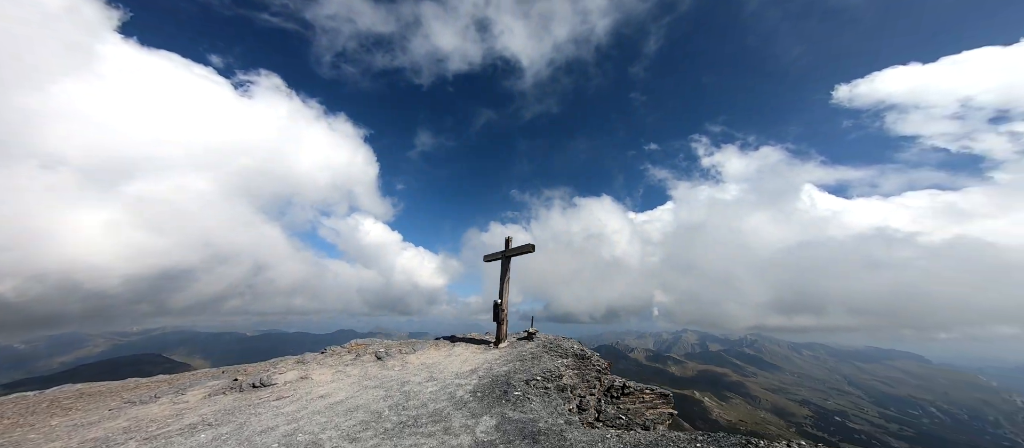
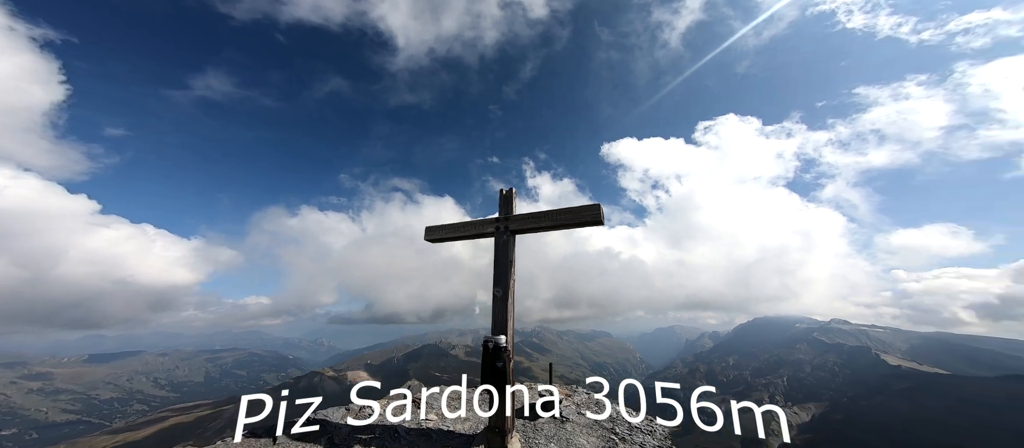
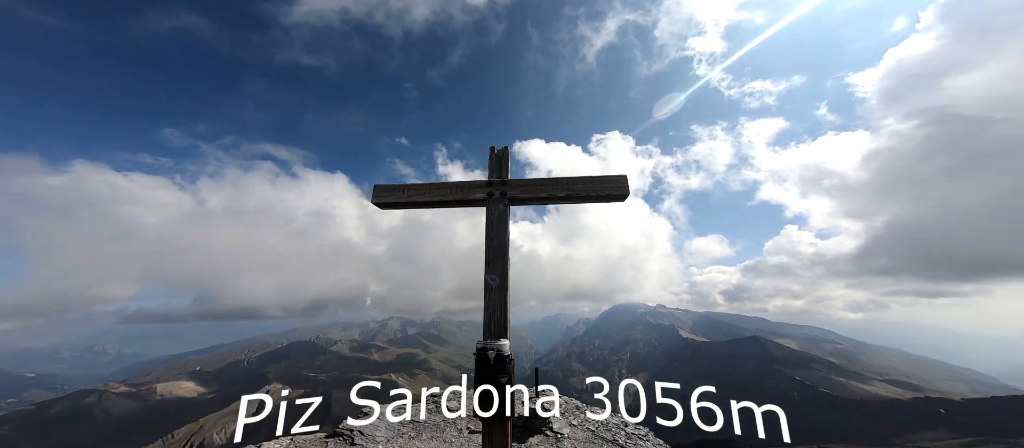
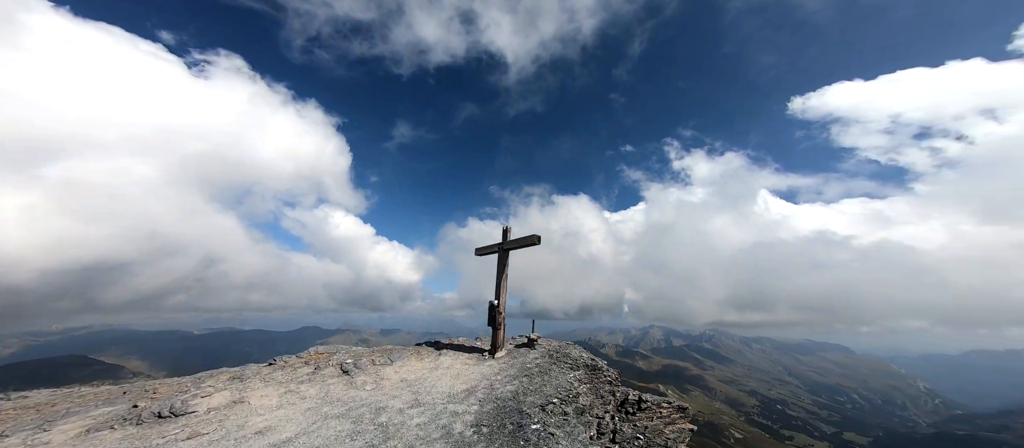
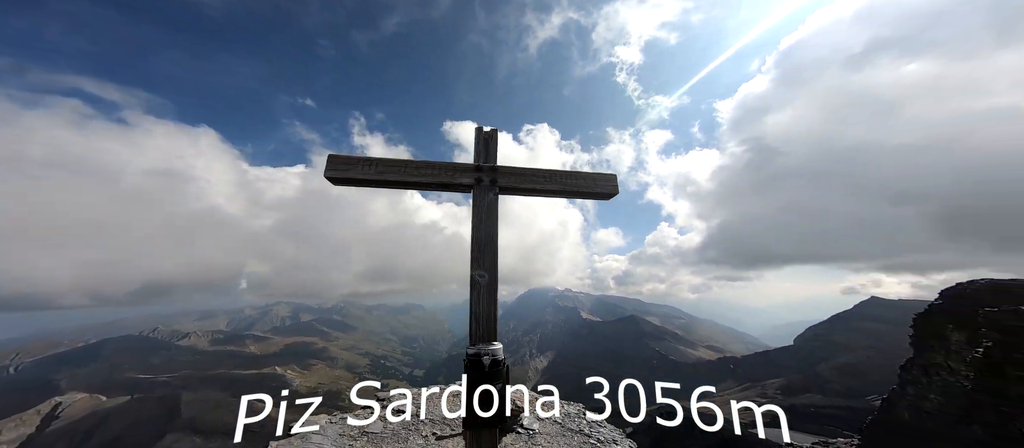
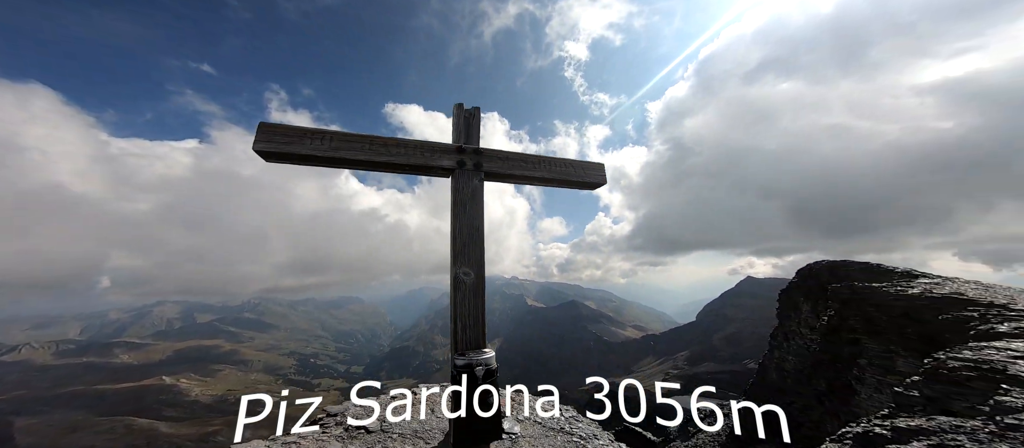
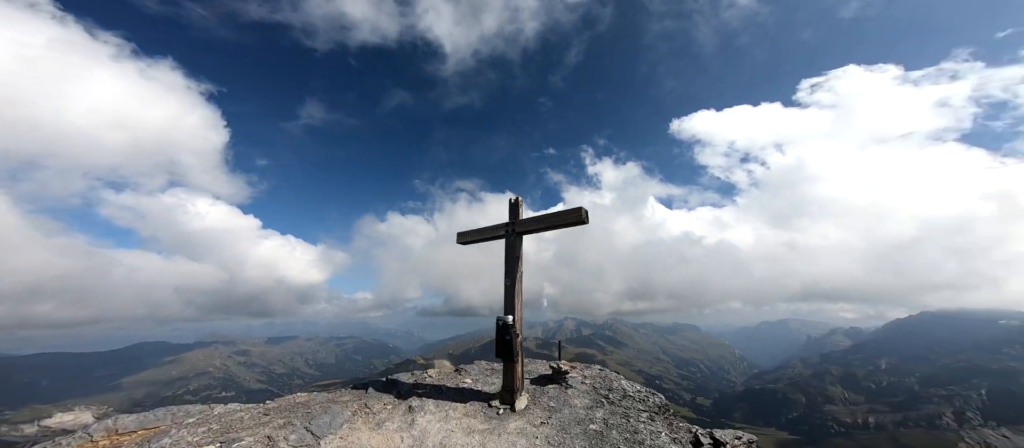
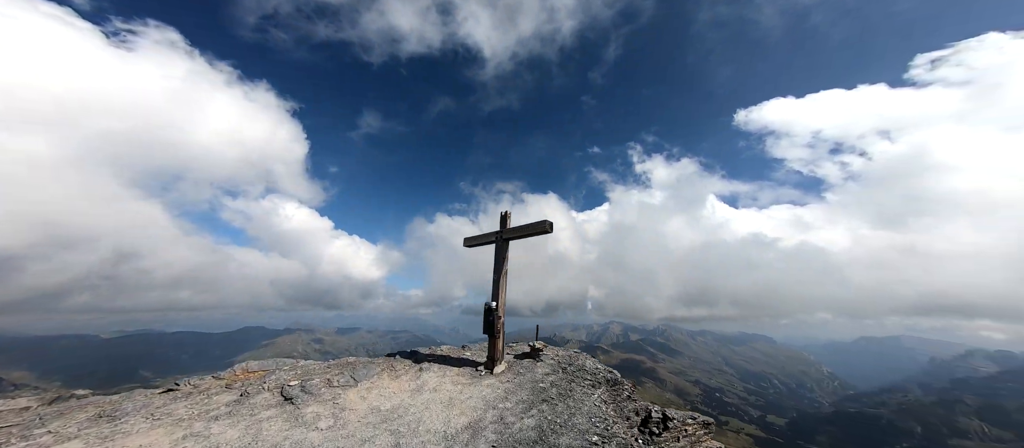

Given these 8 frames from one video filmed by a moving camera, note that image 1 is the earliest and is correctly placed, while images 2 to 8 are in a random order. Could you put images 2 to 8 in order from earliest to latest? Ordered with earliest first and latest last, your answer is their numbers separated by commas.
4, 8, 7, 2, 3, 5, 6
